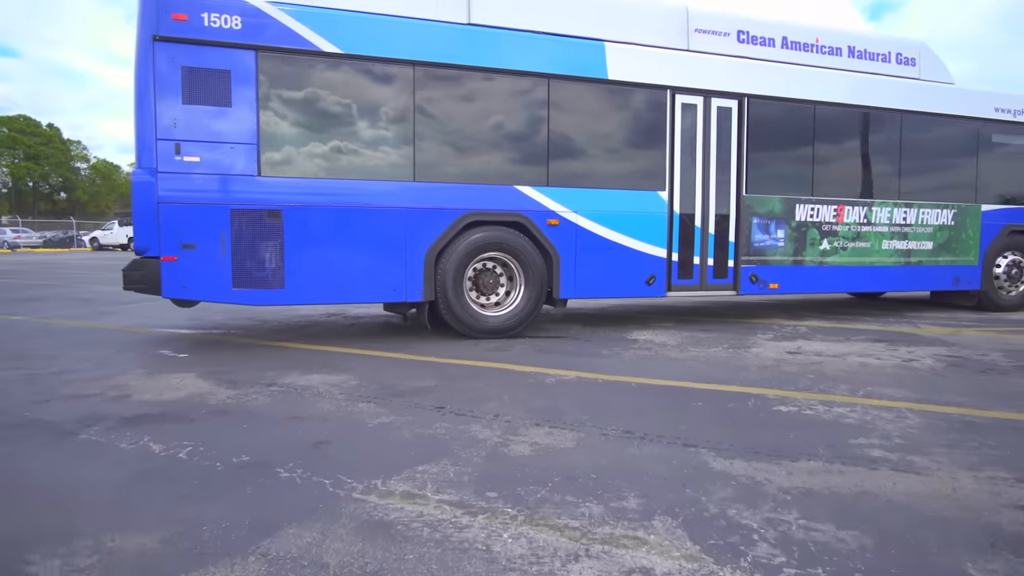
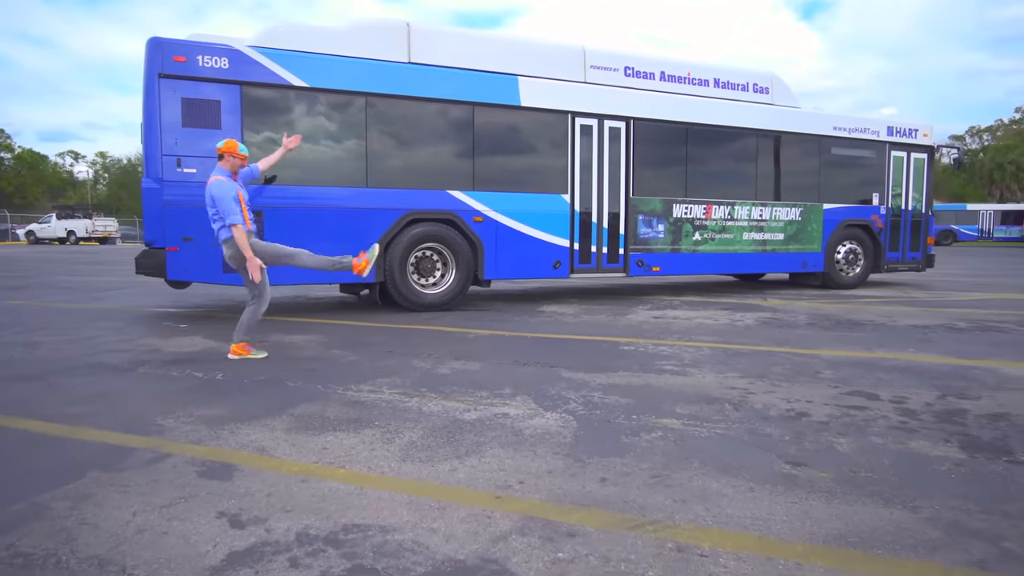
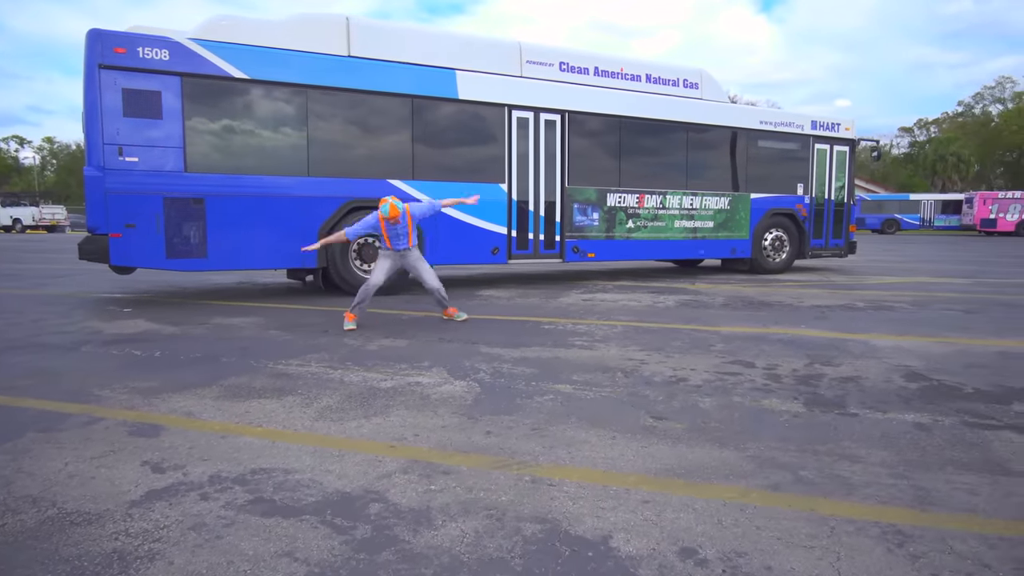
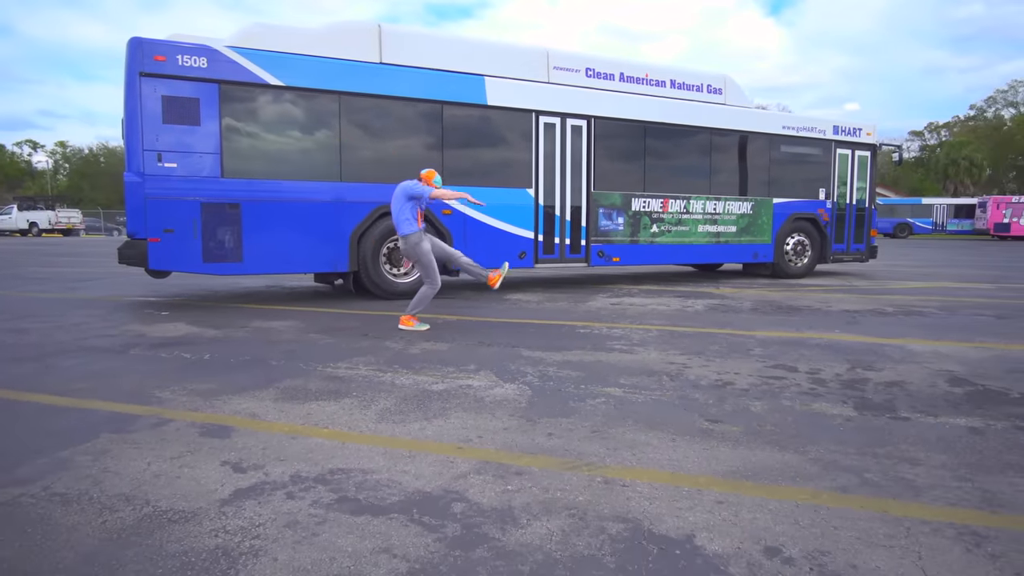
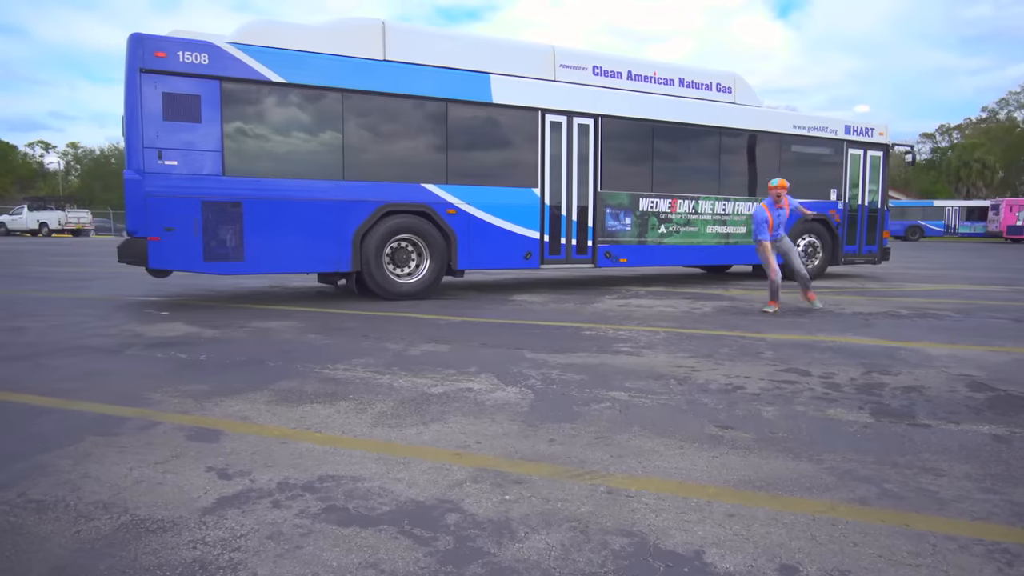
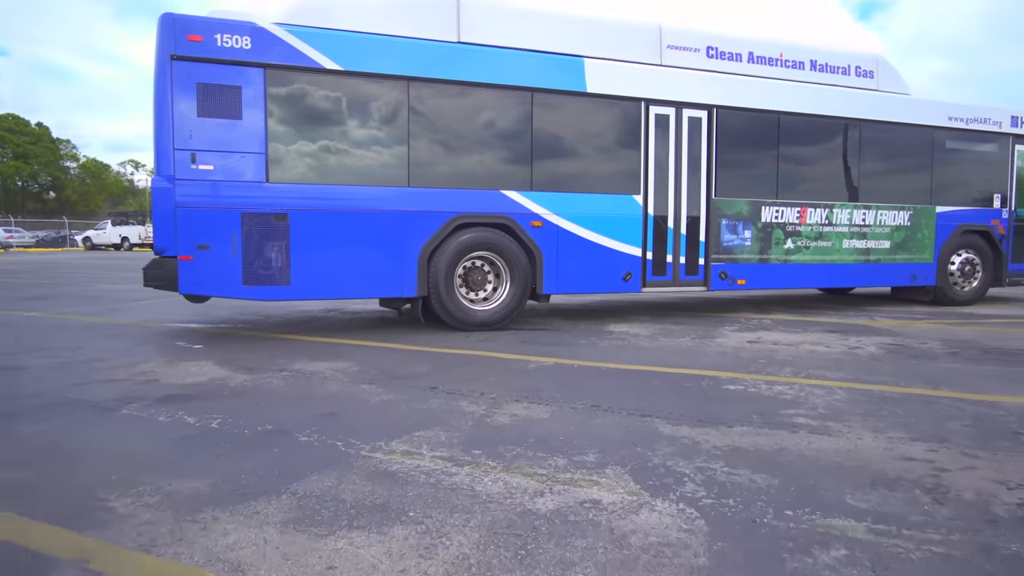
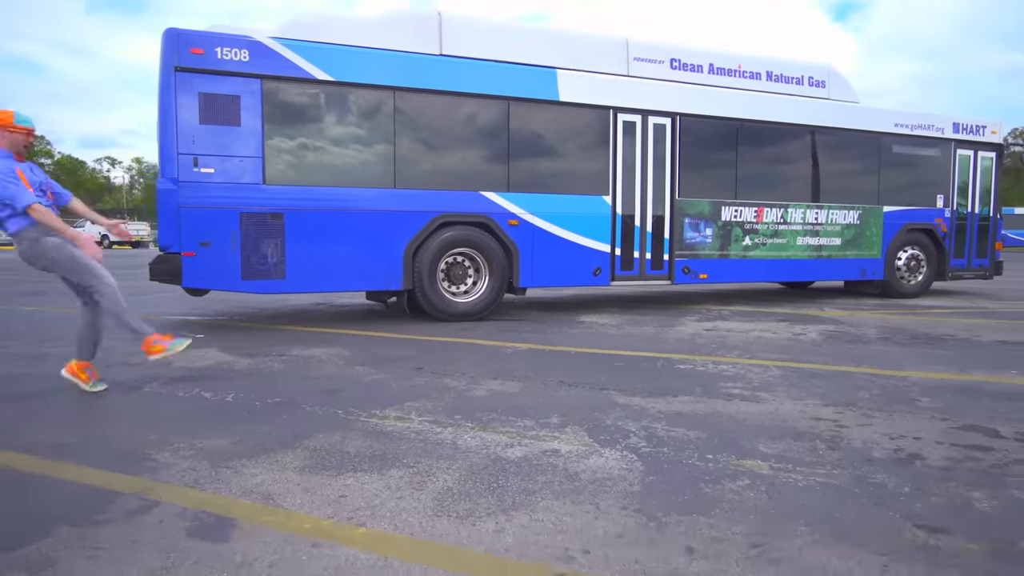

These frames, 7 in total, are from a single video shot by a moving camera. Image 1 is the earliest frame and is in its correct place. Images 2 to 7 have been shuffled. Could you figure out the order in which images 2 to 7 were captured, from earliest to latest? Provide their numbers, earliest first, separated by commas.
6, 7, 2, 4, 3, 5
